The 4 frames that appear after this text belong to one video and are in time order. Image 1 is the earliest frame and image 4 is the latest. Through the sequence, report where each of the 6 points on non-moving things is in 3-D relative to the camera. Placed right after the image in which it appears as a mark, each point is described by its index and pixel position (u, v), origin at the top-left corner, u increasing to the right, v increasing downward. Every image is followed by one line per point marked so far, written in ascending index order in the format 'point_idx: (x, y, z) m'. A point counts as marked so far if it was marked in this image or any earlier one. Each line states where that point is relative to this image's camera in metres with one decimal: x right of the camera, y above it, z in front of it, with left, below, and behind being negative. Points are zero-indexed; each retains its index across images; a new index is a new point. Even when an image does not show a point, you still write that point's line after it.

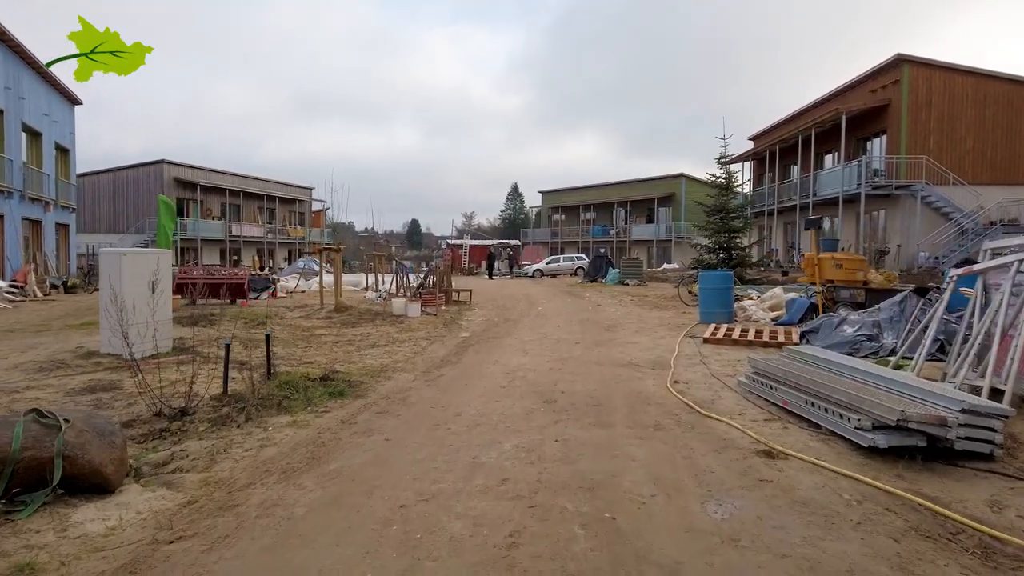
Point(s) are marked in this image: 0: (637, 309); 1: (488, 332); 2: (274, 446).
0: (+3.0, -0.5, +17.6) m
1: (-0.4, -0.8, +13.7) m
2: (-1.9, -1.2, +5.9) m
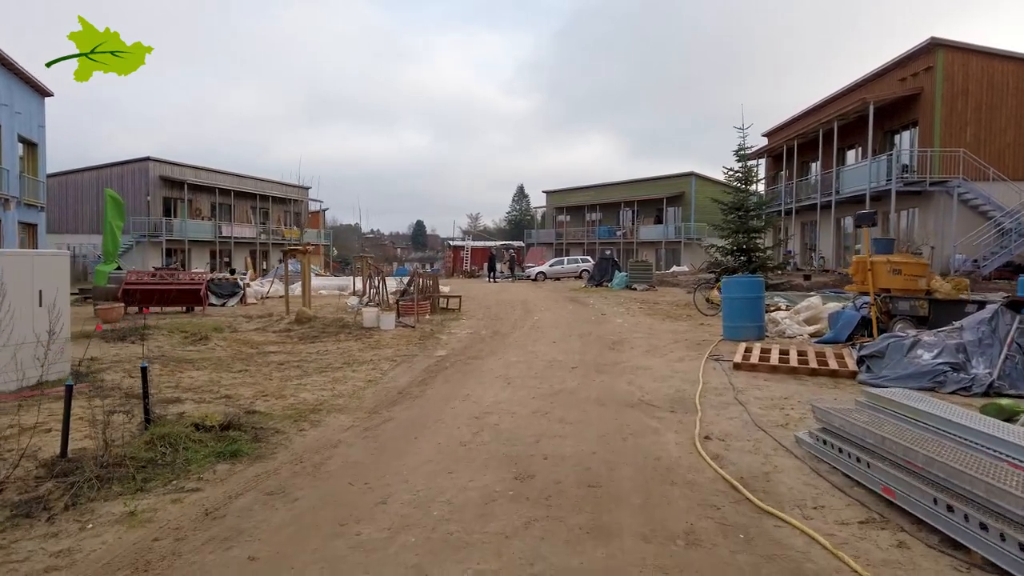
0: (+2.8, -0.7, +15.4) m
1: (-0.6, -1.0, +11.4) m
2: (-2.2, -1.4, +3.6) m
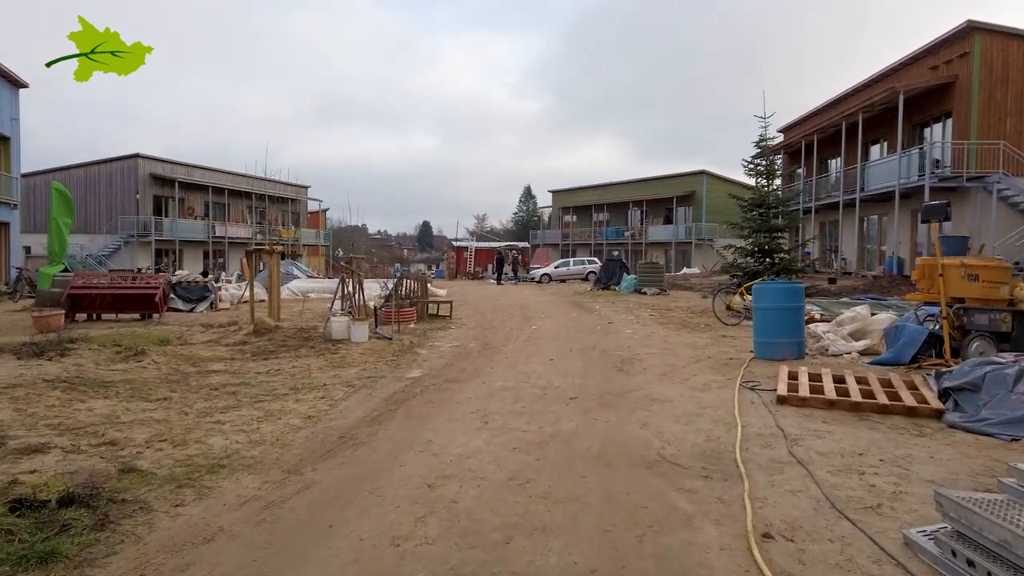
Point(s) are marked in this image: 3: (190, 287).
0: (+2.7, -0.8, +13.4) m
1: (-0.8, -1.1, +9.5) m
2: (-2.4, -1.5, +1.8) m
3: (-7.9, 0.0, +18.1) m
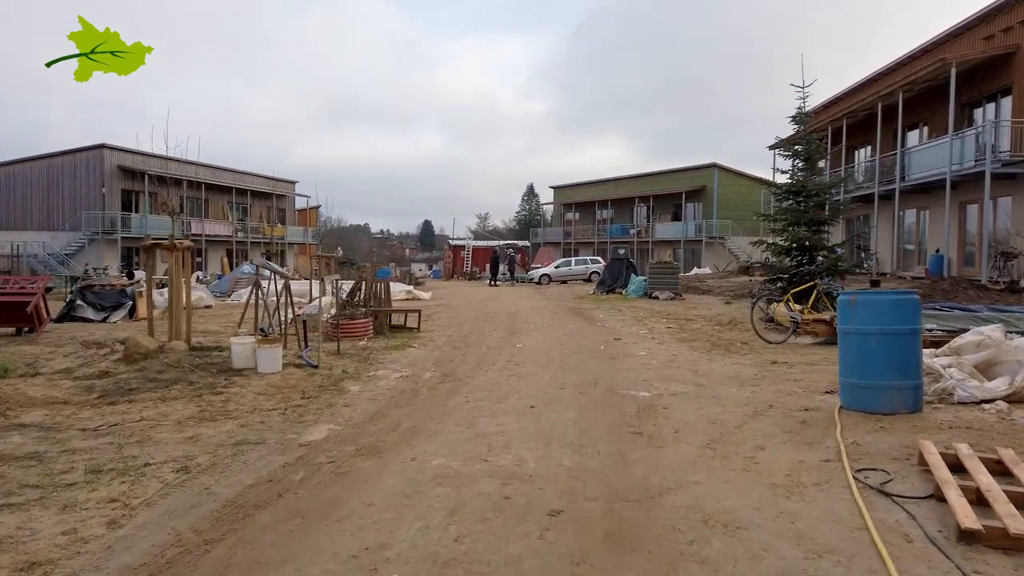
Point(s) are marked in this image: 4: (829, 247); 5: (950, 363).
0: (+2.4, -0.9, +10.1) m
1: (-1.1, -1.2, +6.2) m
2: (-2.8, -1.6, -1.6) m
3: (-8.2, -0.1, +14.8) m
4: (+6.9, +0.9, +16.3) m
5: (+4.0, -0.7, +6.8) m
